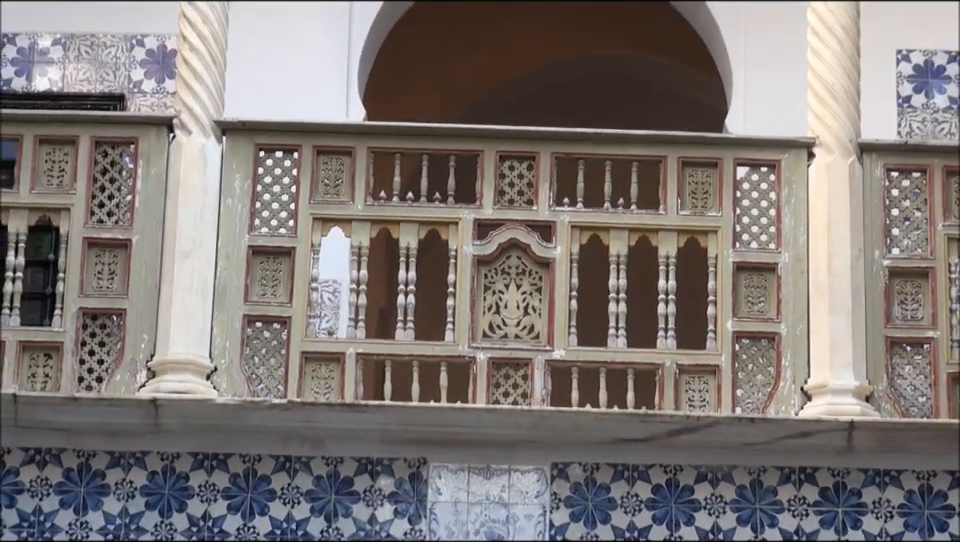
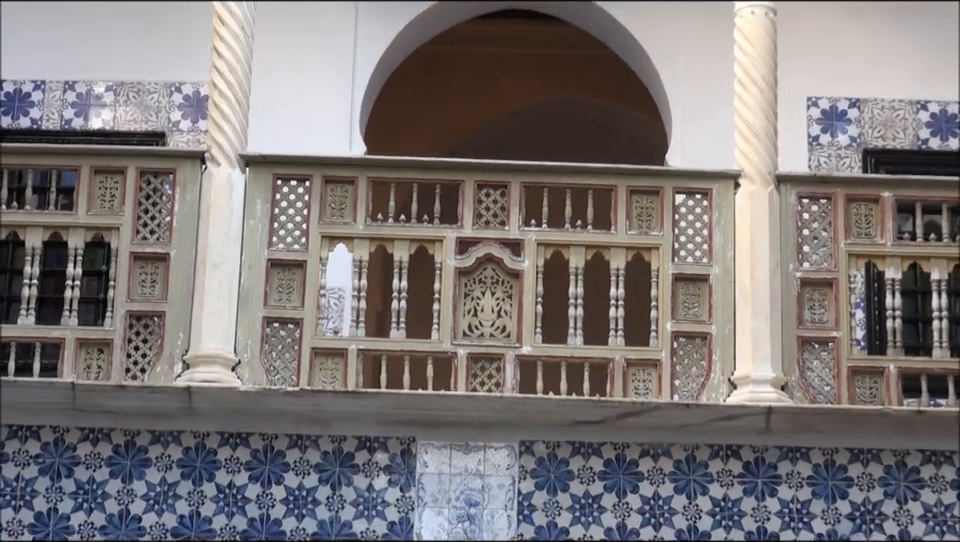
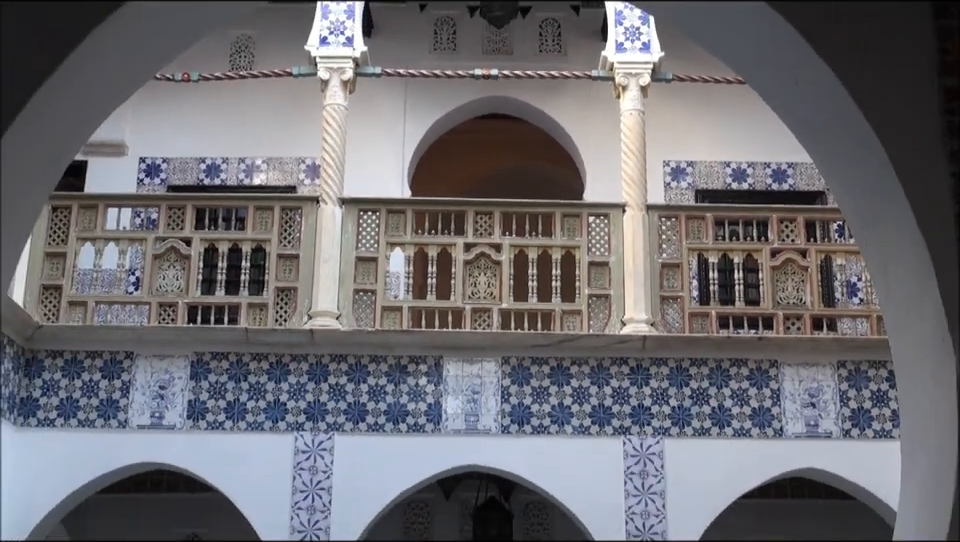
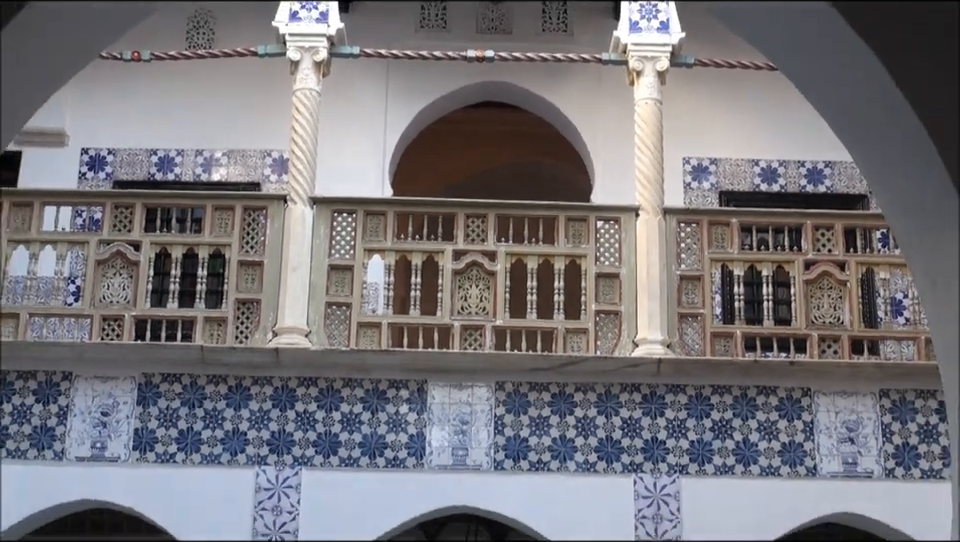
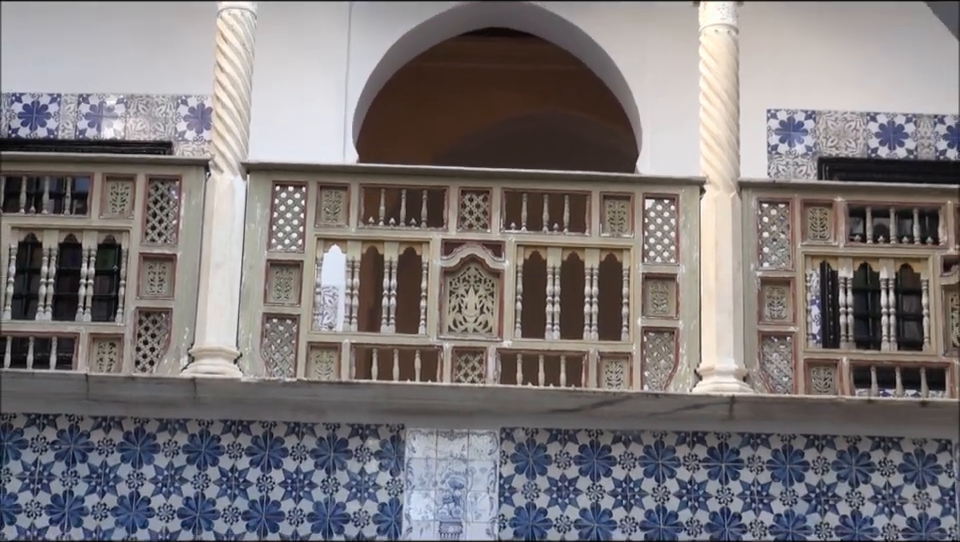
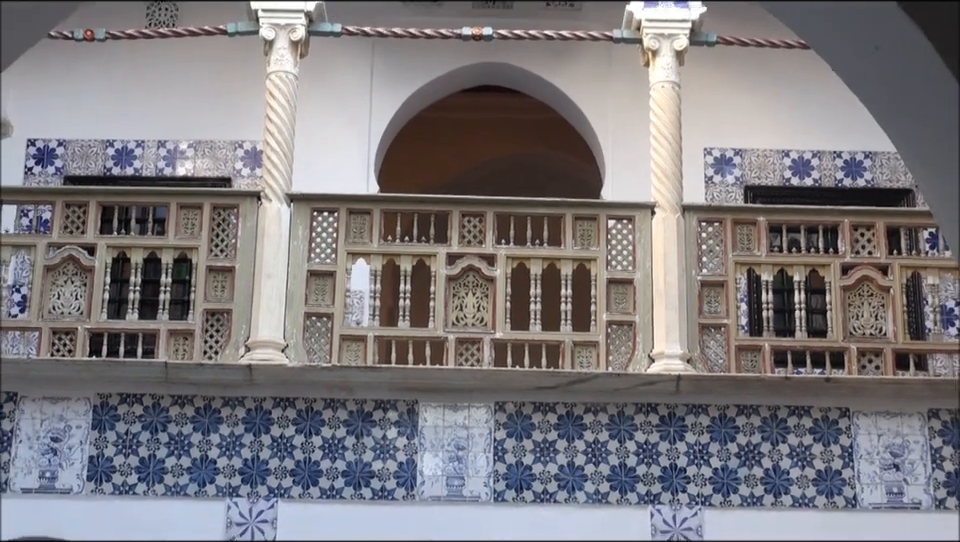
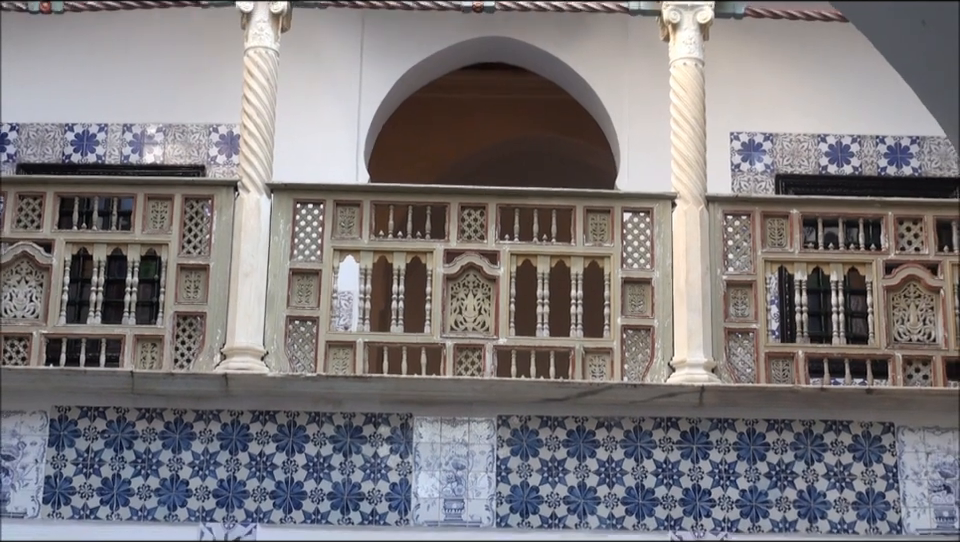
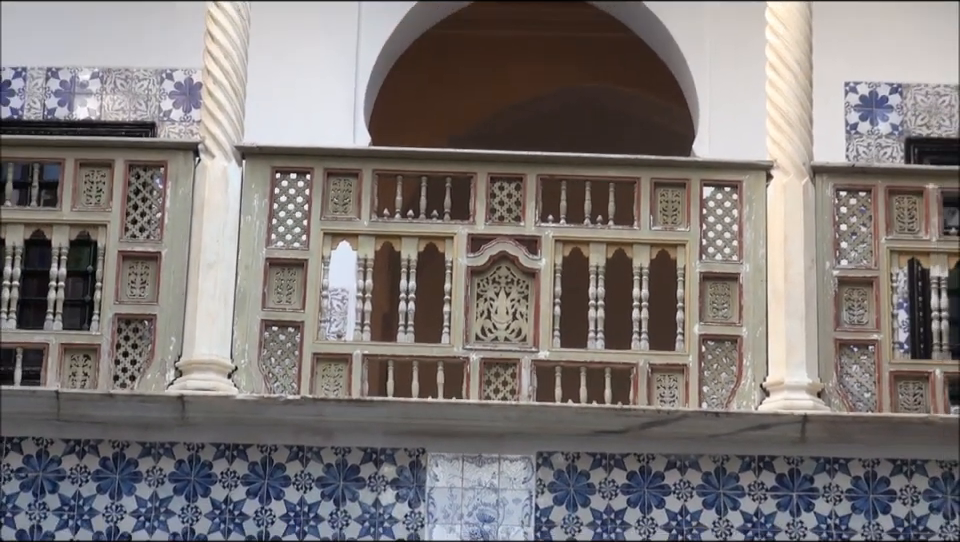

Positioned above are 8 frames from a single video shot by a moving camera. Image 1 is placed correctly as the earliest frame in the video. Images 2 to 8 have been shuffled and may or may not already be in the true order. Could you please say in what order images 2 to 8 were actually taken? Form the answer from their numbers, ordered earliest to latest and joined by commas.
8, 2, 5, 7, 6, 4, 3
